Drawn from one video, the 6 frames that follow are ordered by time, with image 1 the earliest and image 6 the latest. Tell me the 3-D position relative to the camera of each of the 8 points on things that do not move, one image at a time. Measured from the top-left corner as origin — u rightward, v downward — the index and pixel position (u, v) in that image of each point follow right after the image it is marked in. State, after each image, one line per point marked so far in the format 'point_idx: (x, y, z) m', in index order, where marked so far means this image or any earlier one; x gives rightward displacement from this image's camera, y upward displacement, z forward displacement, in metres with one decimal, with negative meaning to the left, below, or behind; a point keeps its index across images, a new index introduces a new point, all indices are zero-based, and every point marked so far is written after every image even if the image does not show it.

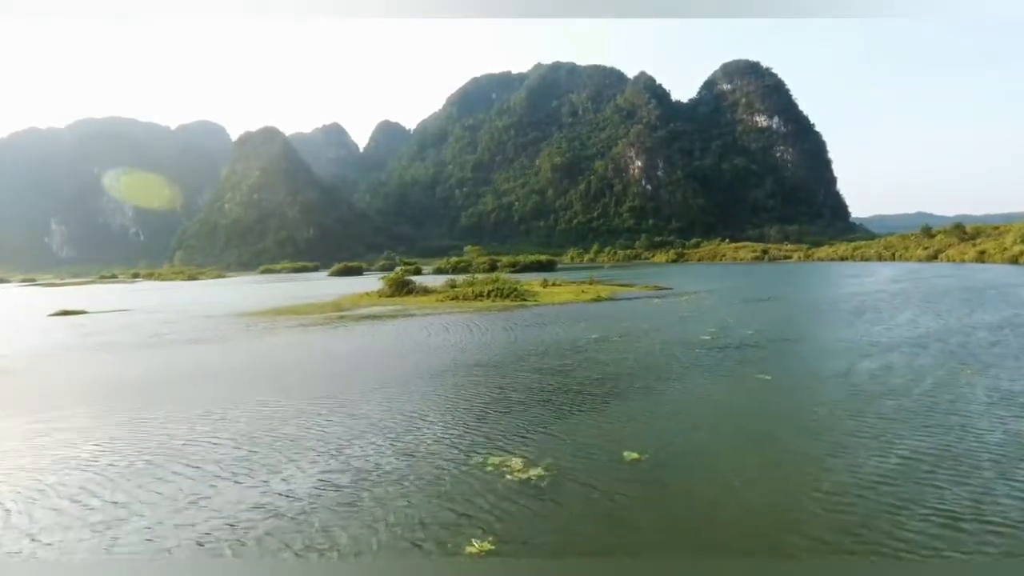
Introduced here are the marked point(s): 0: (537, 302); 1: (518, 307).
0: (+0.6, -0.5, +16.7) m
1: (0.0, -0.6, +16.1) m
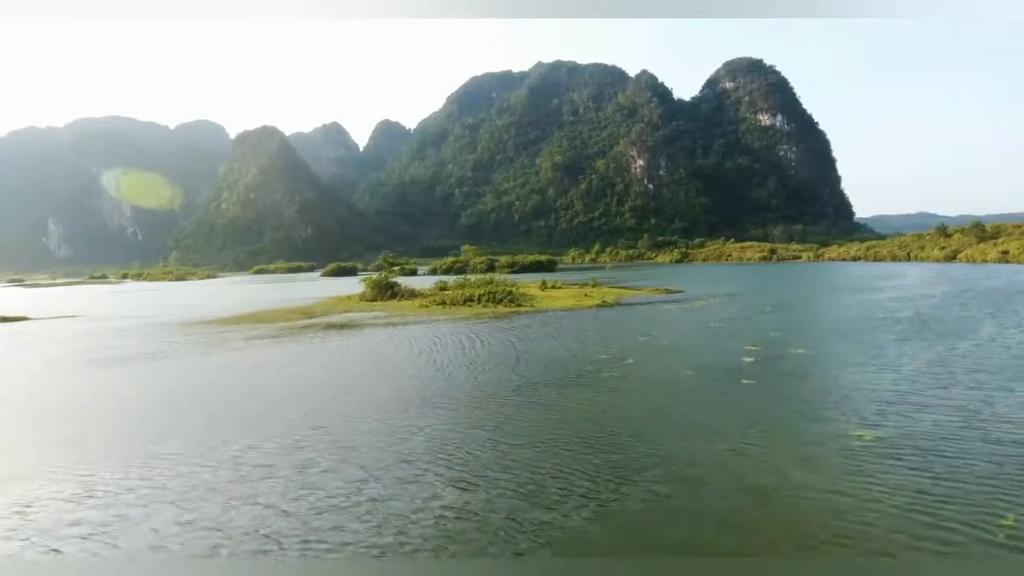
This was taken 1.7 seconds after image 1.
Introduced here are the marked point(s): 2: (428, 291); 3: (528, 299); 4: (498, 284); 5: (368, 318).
0: (+0.5, -0.6, +15.2) m
1: (0.0, -0.7, +14.7) m
2: (-2.3, -0.1, +16.9) m
3: (+0.4, -0.4, +16.2) m
4: (-0.4, +0.1, +16.7) m
5: (-3.3, -0.8, +14.6) m
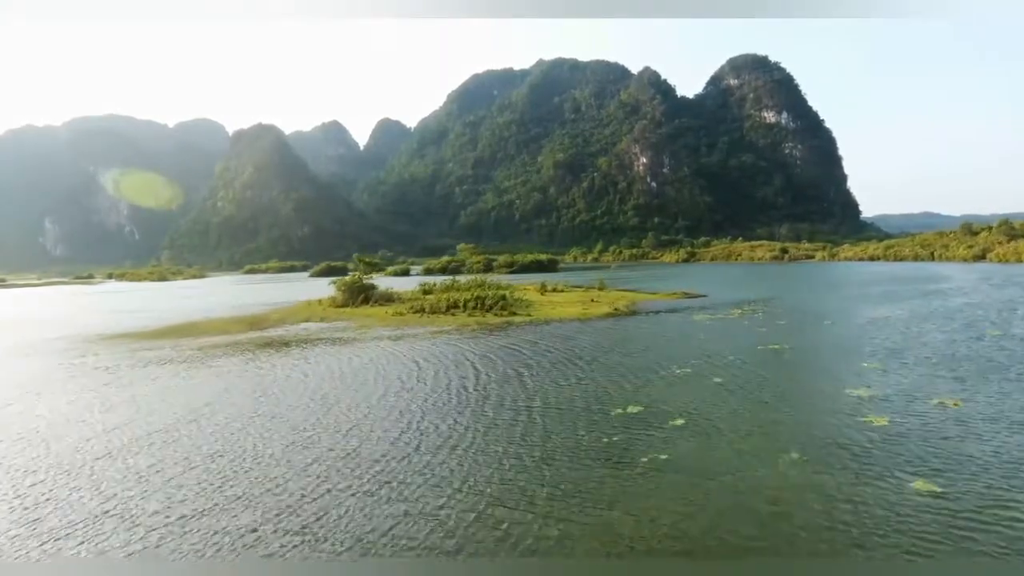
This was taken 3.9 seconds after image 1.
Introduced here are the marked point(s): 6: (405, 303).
0: (+0.4, -0.6, +13.3) m
1: (-0.1, -0.8, +12.7) m
2: (-2.4, -0.2, +14.9) m
3: (+0.3, -0.4, +14.2) m
4: (-0.5, 0.0, +14.7) m
5: (-3.4, -0.8, +12.6) m
6: (-2.4, -0.3, +14.3) m
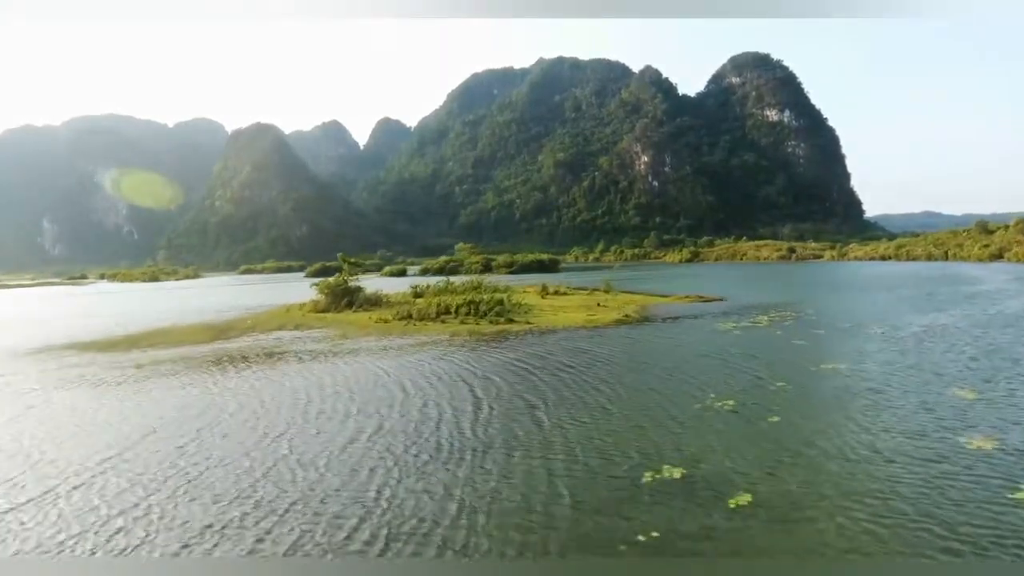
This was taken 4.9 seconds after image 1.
0: (+0.4, -0.7, +12.2) m
1: (-0.2, -0.8, +11.7) m
2: (-2.4, -0.2, +13.9) m
3: (+0.3, -0.5, +13.2) m
4: (-0.5, 0.0, +13.7) m
5: (-3.4, -0.9, +11.6) m
6: (-2.5, -0.4, +13.3) m
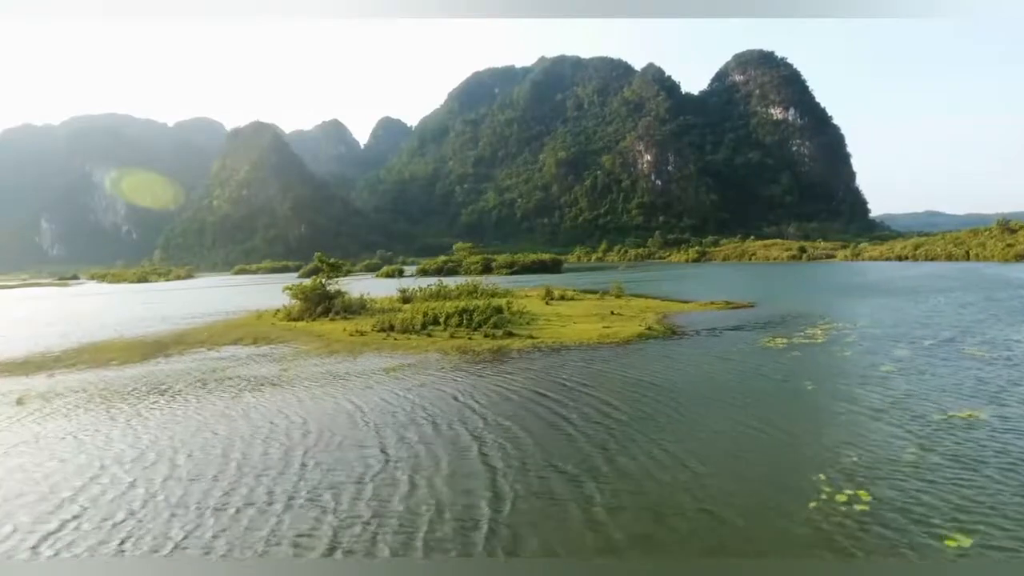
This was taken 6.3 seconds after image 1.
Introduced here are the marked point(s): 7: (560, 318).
0: (+0.4, -0.7, +10.9) m
1: (-0.2, -0.9, +10.3) m
2: (-2.4, -0.3, +12.6) m
3: (+0.3, -0.5, +11.8) m
4: (-0.5, -0.1, +12.3) m
5: (-3.4, -1.0, +10.3) m
6: (-2.5, -0.5, +11.9) m
7: (+0.9, -0.5, +12.1) m
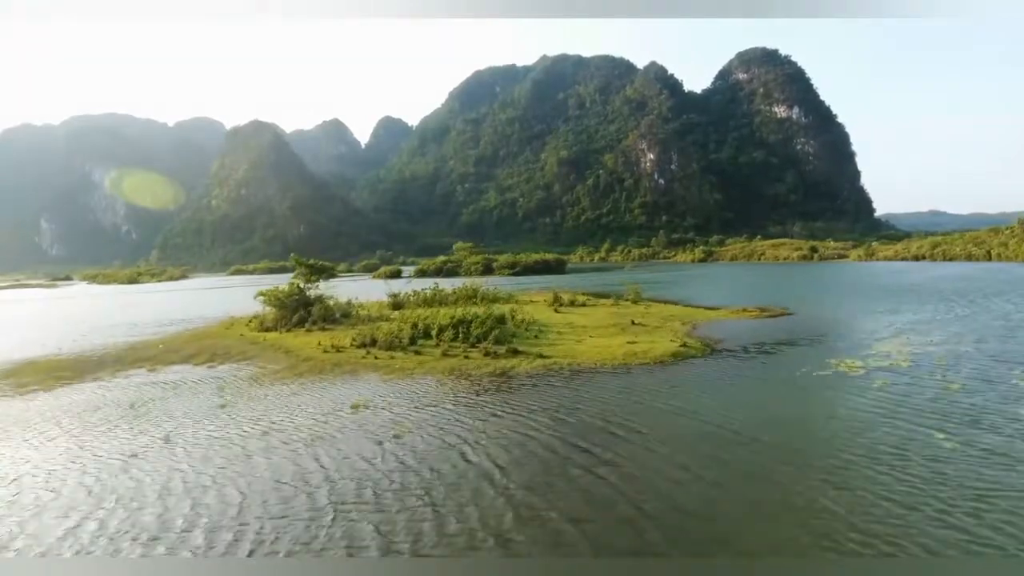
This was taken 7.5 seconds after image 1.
0: (+0.5, -0.8, +9.7) m
1: (-0.1, -1.0, +9.2) m
2: (-2.4, -0.3, +11.4) m
3: (+0.4, -0.6, +10.7) m
4: (-0.5, -0.1, +11.1) m
5: (-3.3, -1.0, +9.1) m
6: (-2.4, -0.5, +10.8) m
7: (+1.0, -0.6, +11.0) m
